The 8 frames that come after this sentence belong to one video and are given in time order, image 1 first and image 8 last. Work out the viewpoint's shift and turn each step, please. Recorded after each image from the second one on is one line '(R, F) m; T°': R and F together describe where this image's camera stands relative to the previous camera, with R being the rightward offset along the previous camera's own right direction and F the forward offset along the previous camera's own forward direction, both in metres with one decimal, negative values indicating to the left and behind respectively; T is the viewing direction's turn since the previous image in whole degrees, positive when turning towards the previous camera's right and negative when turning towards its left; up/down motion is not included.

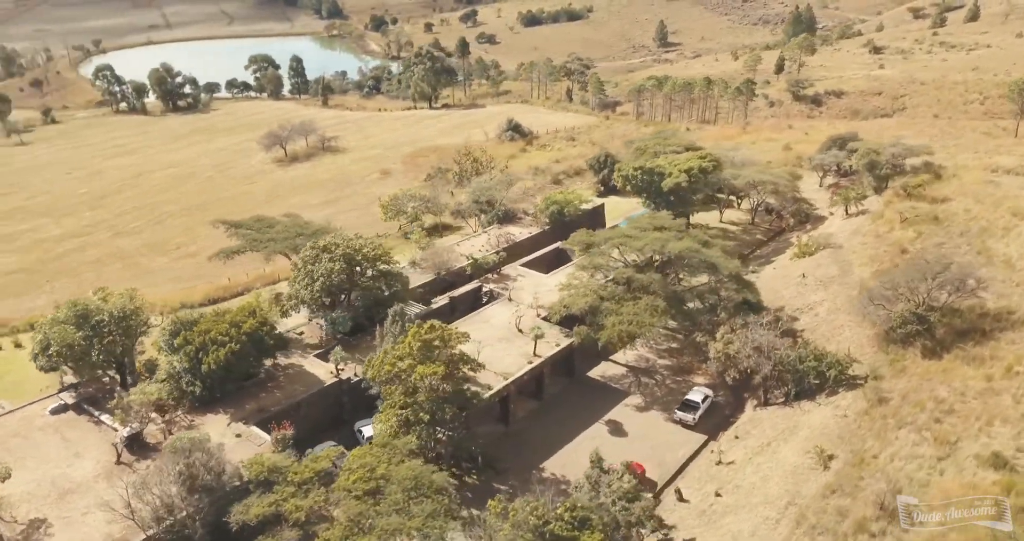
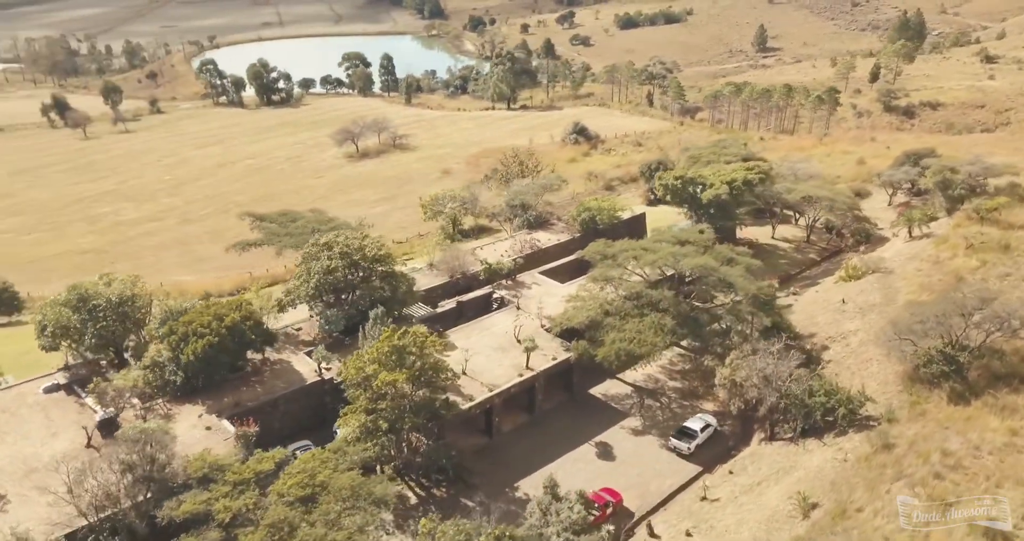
(+3.5, +1.2) m; -7°
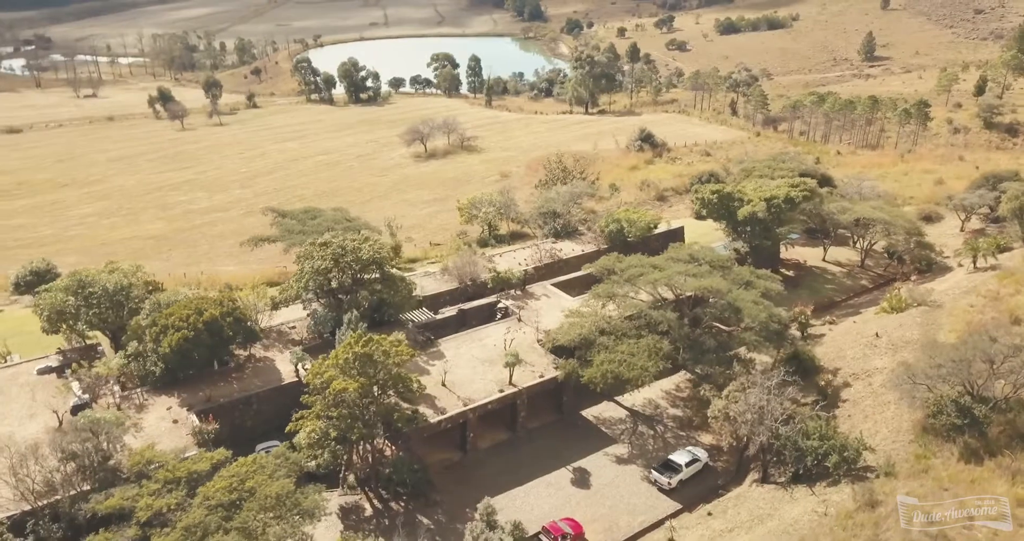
(+3.6, +1.2) m; -7°
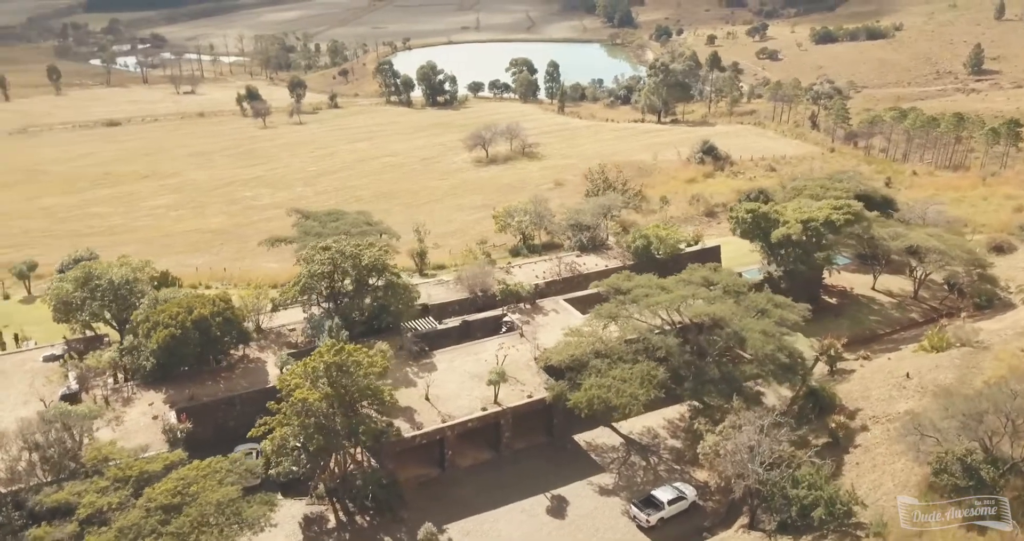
(+3.1, +1.0) m; -6°
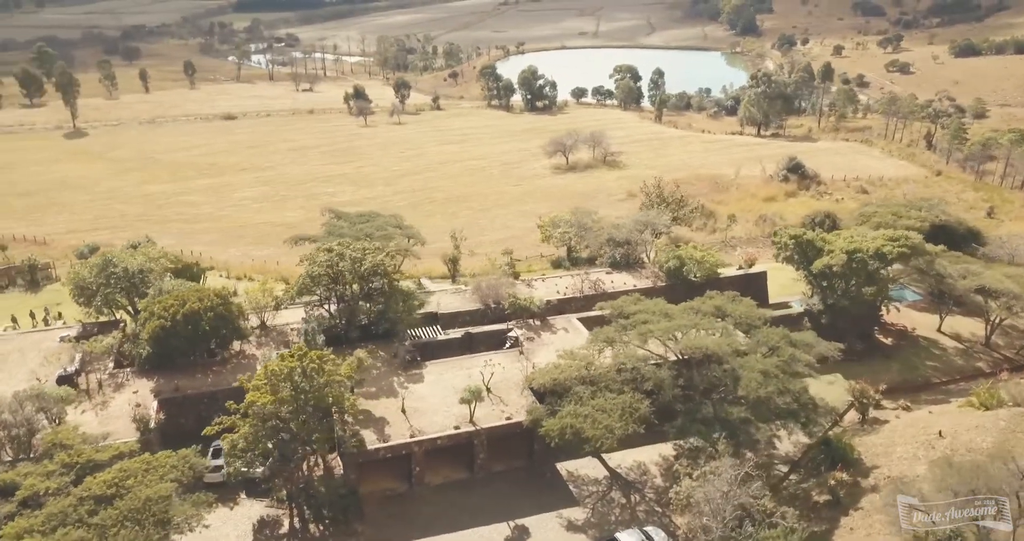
(+4.0, +1.3) m; -8°
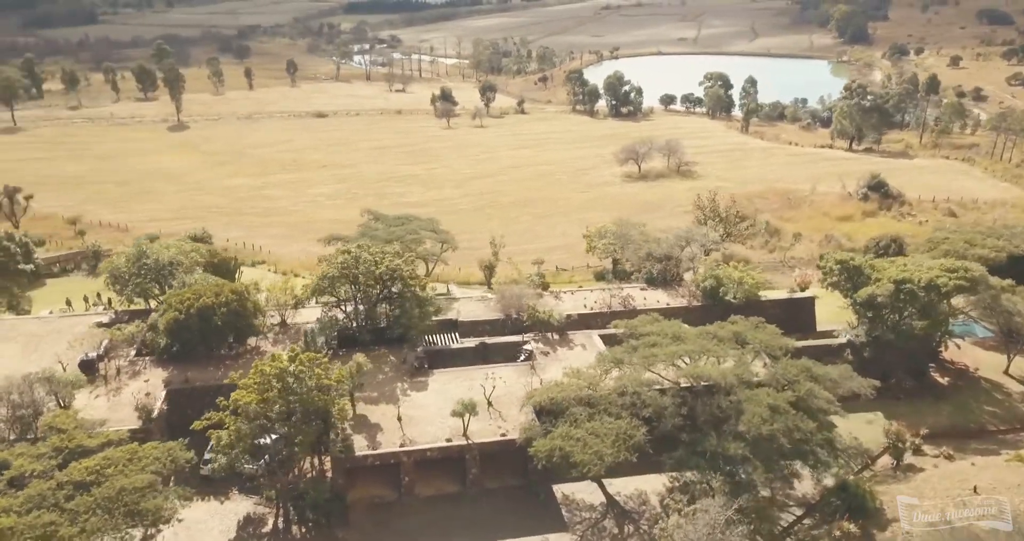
(+2.8, +0.8) m; -7°
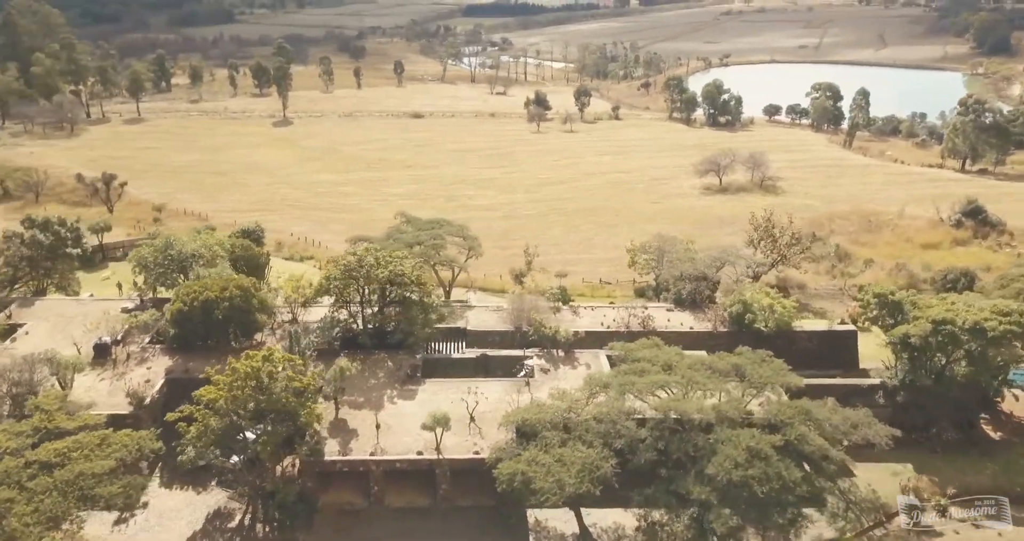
(+3.7, +1.0) m; -8°
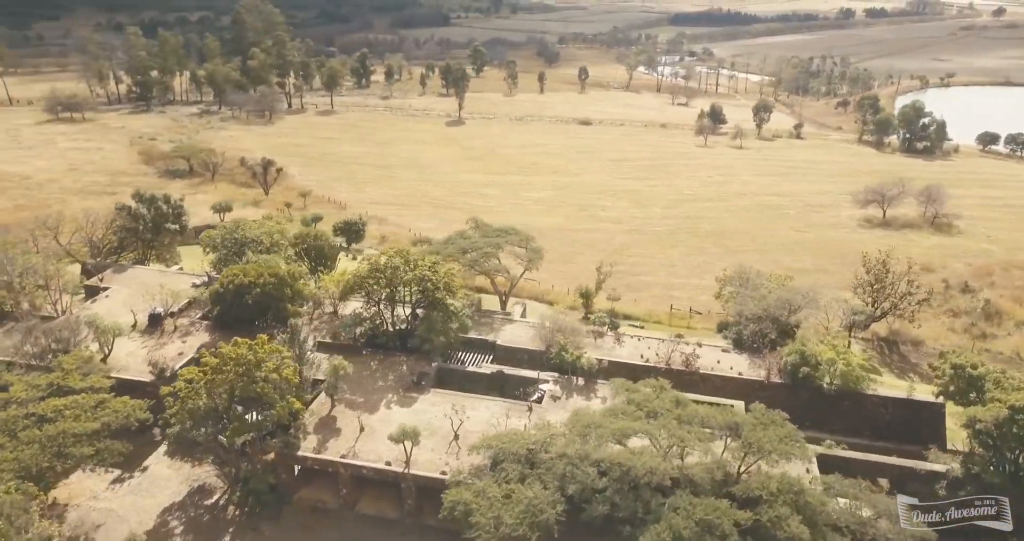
(+5.7, +1.9) m; -14°
